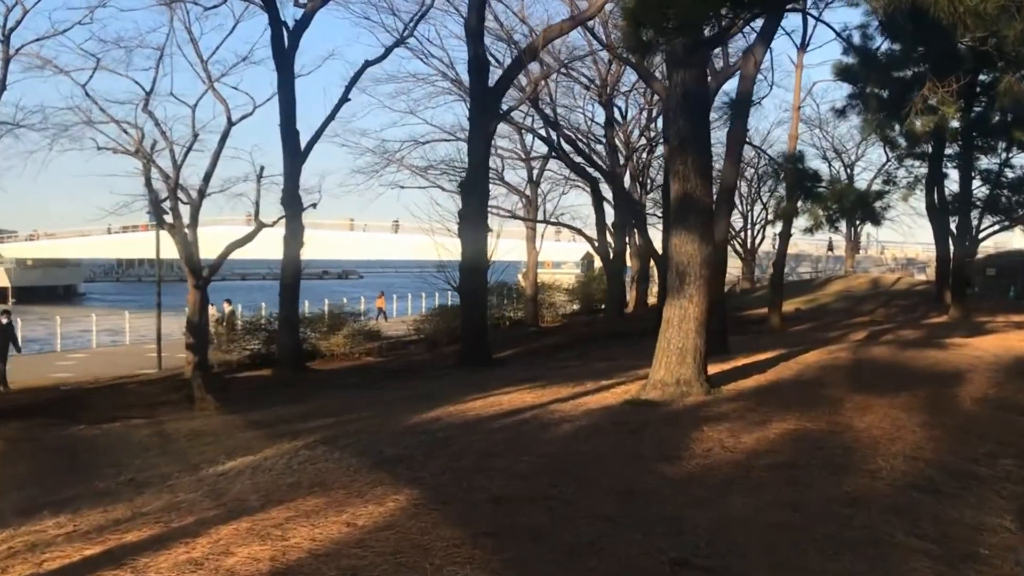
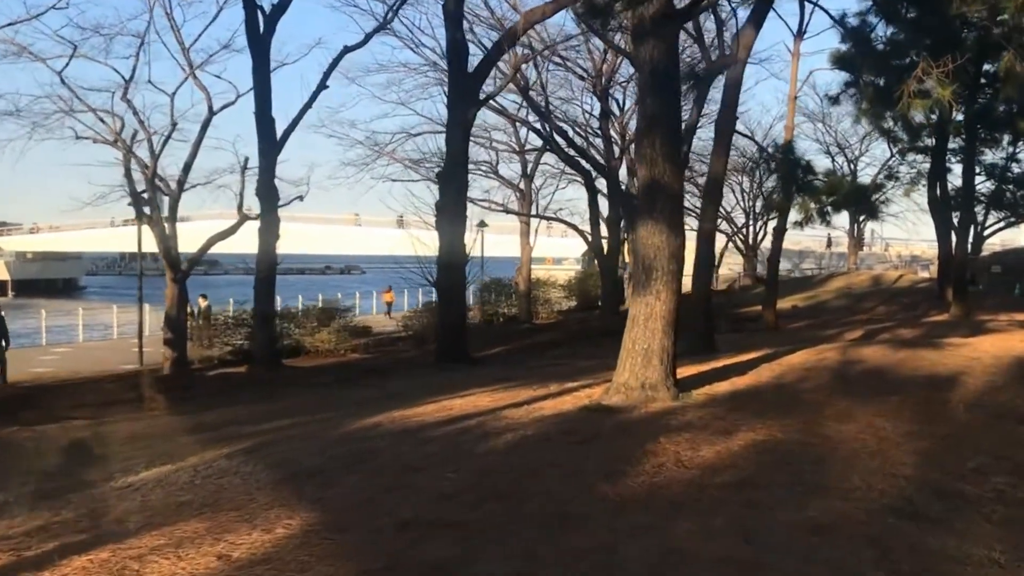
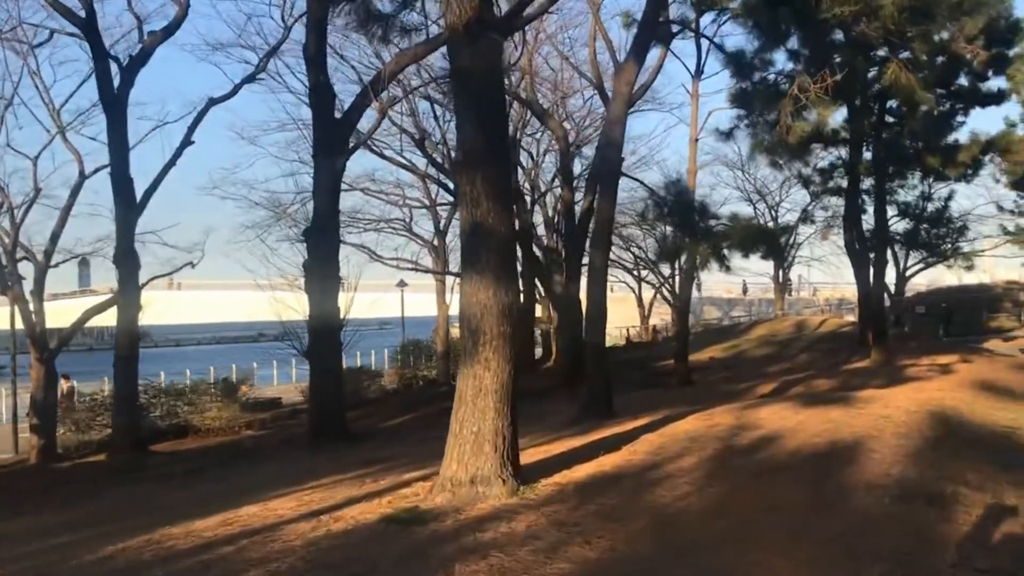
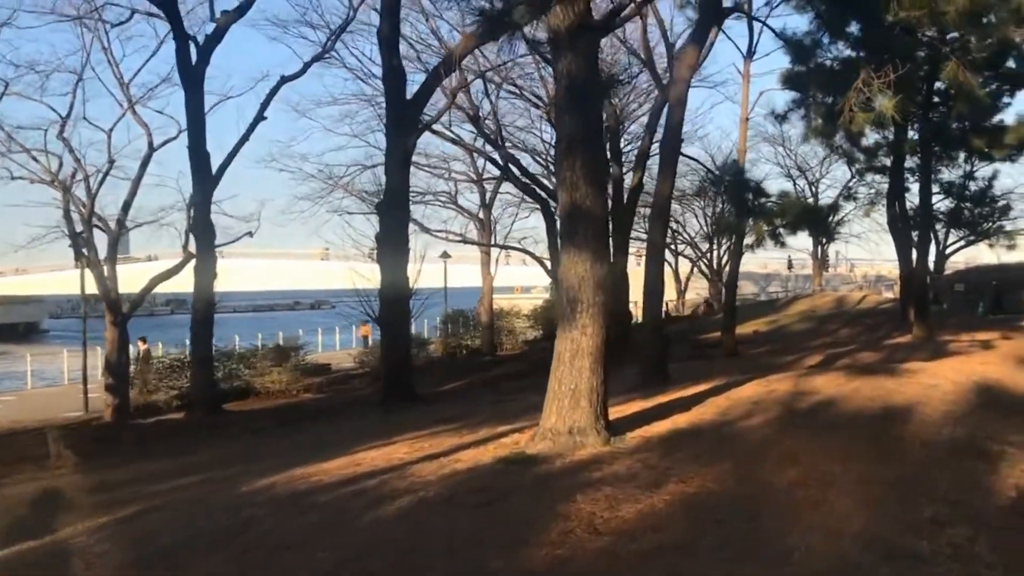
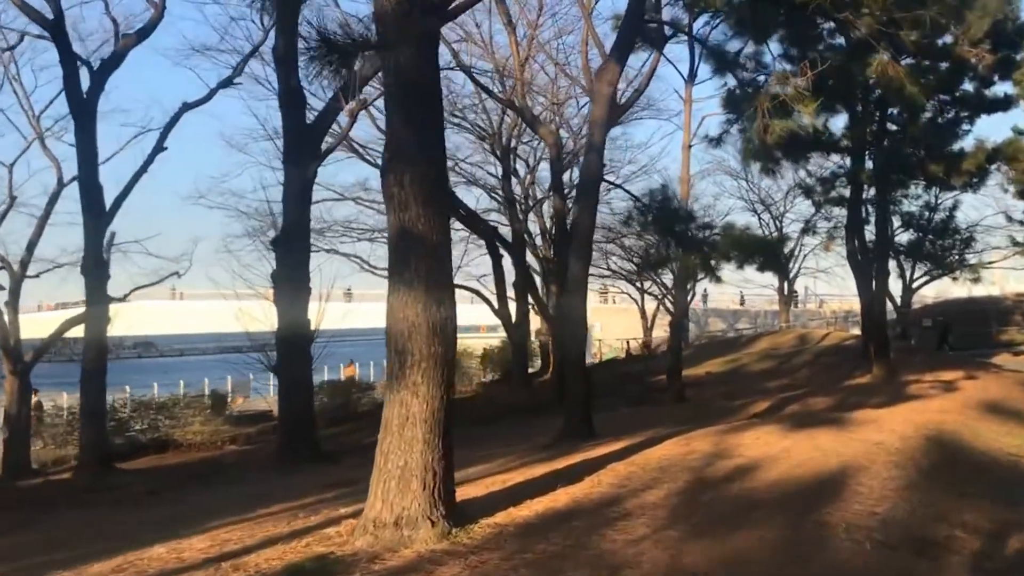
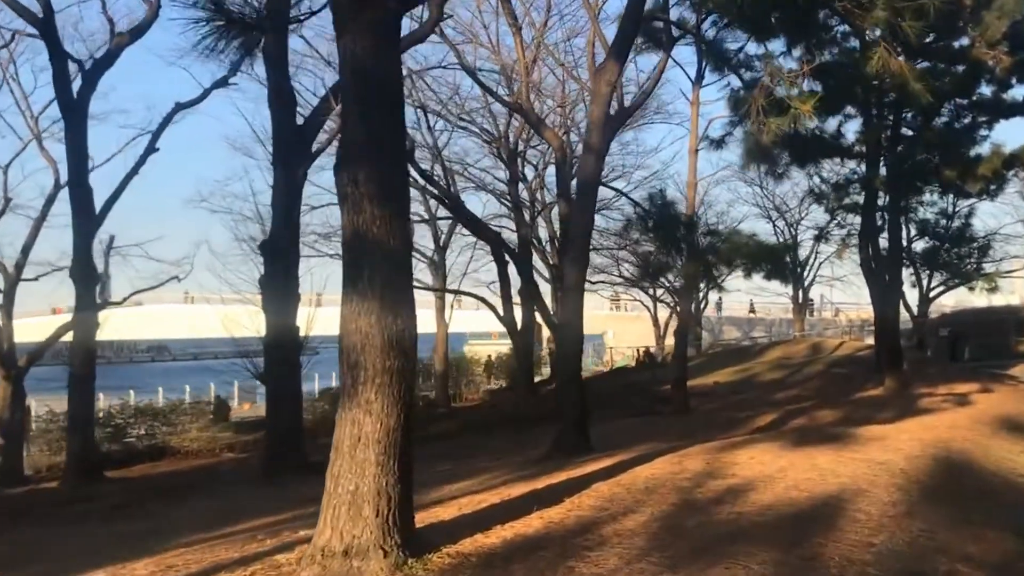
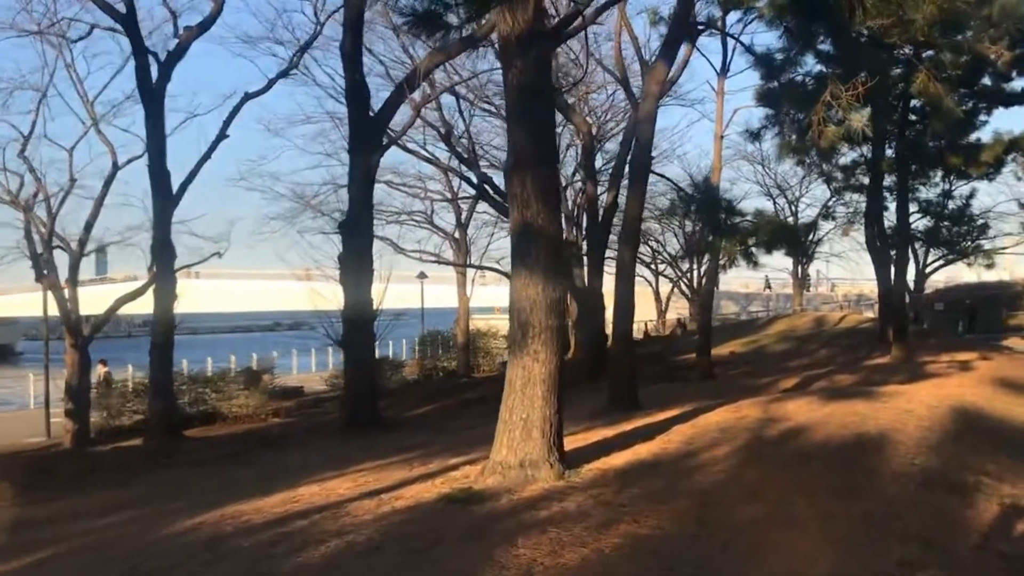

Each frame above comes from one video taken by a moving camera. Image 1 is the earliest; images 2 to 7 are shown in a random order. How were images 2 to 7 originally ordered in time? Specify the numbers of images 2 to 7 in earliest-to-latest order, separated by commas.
2, 4, 7, 3, 5, 6
